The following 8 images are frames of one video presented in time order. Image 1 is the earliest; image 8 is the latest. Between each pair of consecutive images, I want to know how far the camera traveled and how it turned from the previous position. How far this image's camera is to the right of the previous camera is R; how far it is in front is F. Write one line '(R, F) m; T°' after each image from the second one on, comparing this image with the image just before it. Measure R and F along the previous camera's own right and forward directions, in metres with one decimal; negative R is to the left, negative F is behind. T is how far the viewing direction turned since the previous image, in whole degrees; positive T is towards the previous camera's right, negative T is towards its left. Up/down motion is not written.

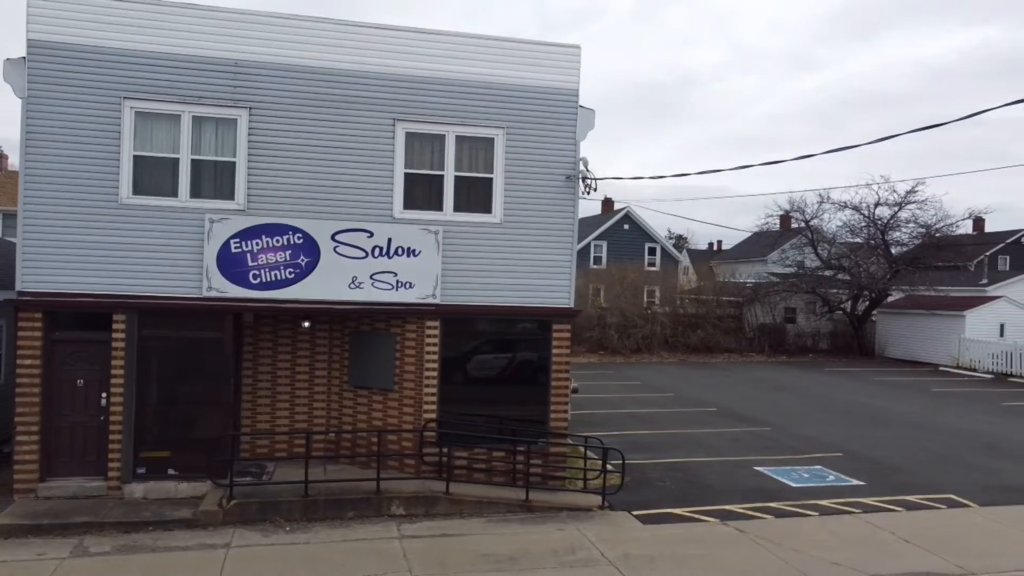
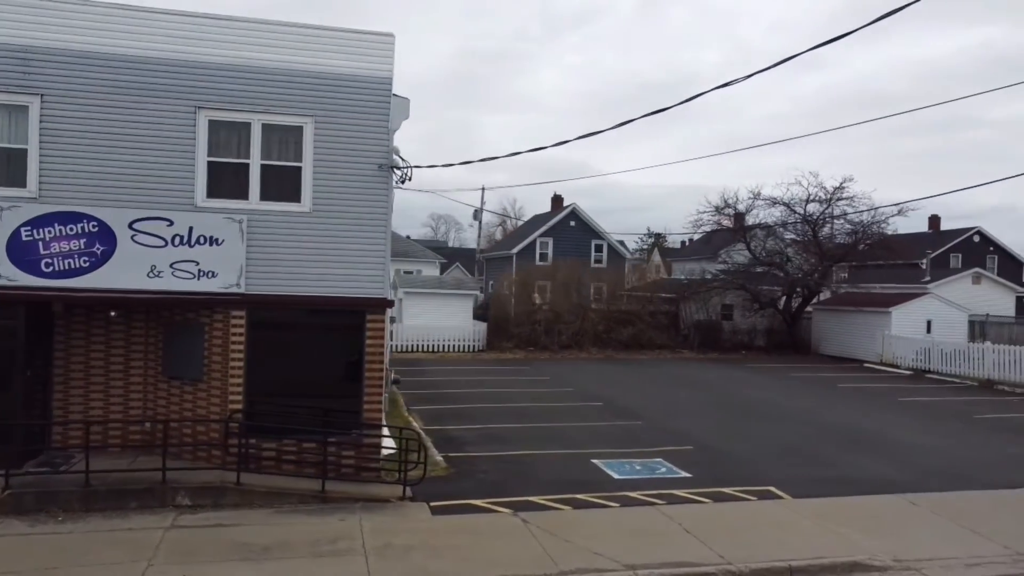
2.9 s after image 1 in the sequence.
(+2.5, +0.1) m; 0°
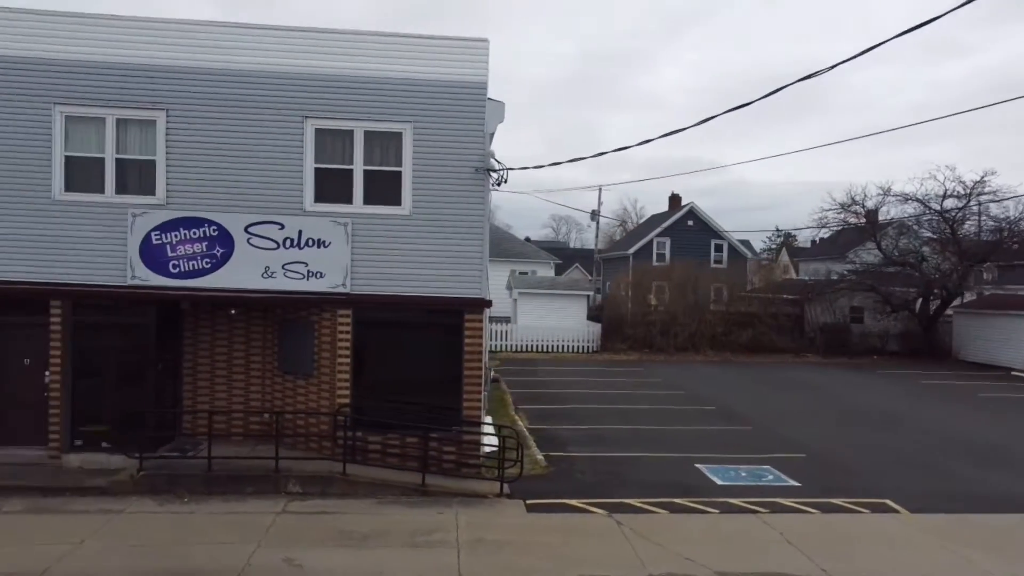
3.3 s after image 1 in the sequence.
(+0.4, 0.0) m; -9°
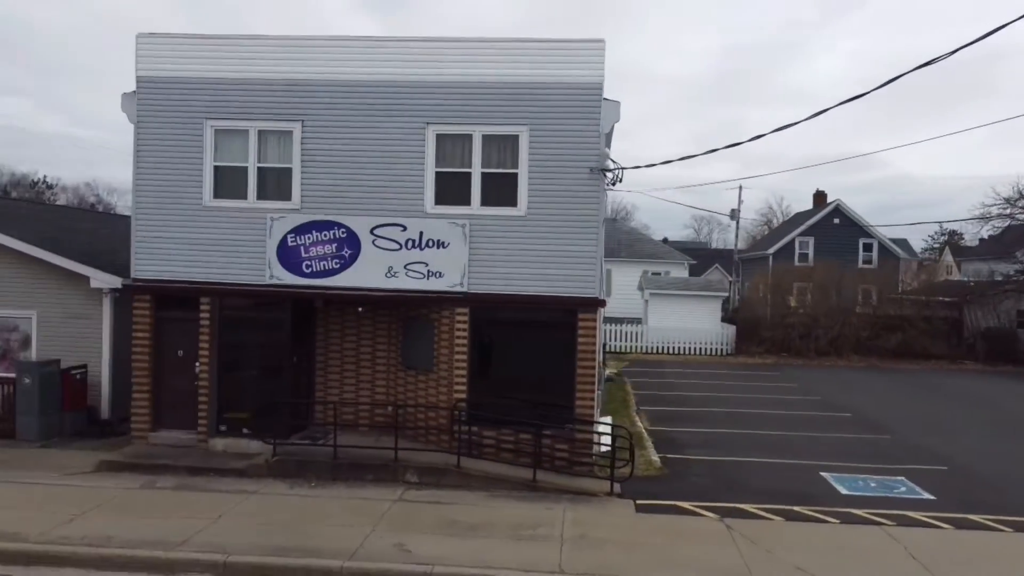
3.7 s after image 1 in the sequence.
(+0.4, -0.1) m; -10°
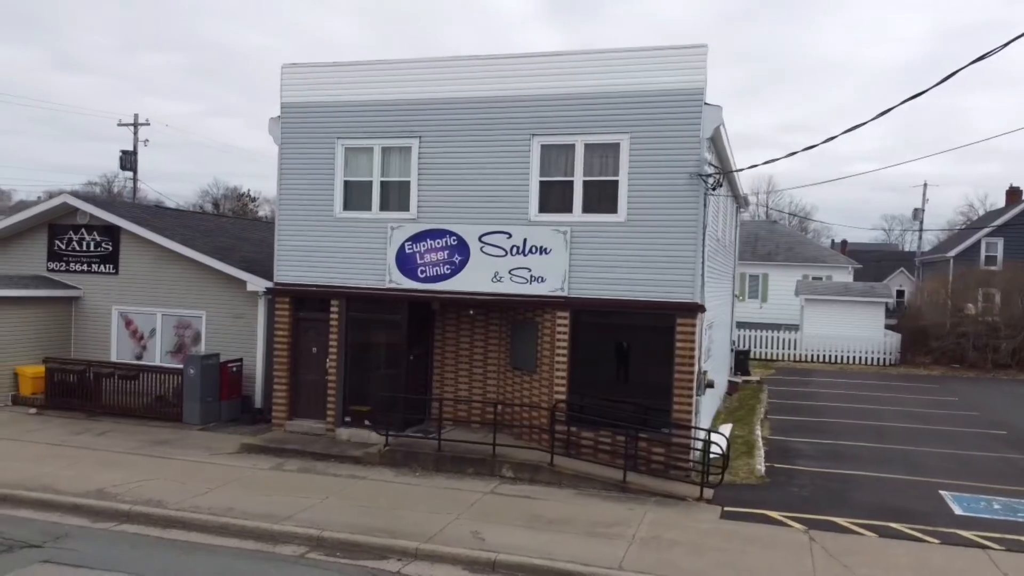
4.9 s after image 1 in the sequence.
(+1.2, -0.3) m; -13°
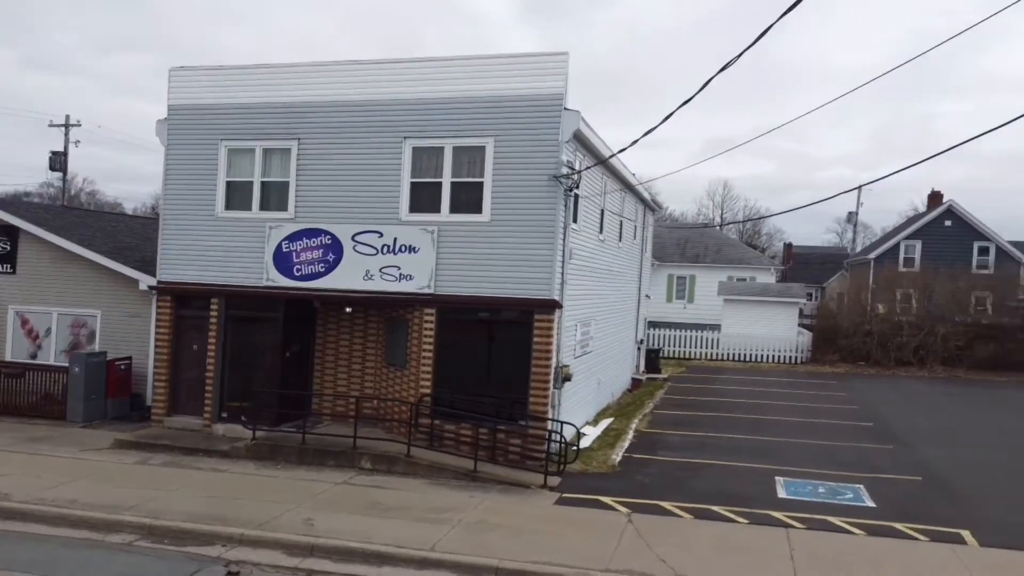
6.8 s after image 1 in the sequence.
(+1.6, -0.5) m; +2°
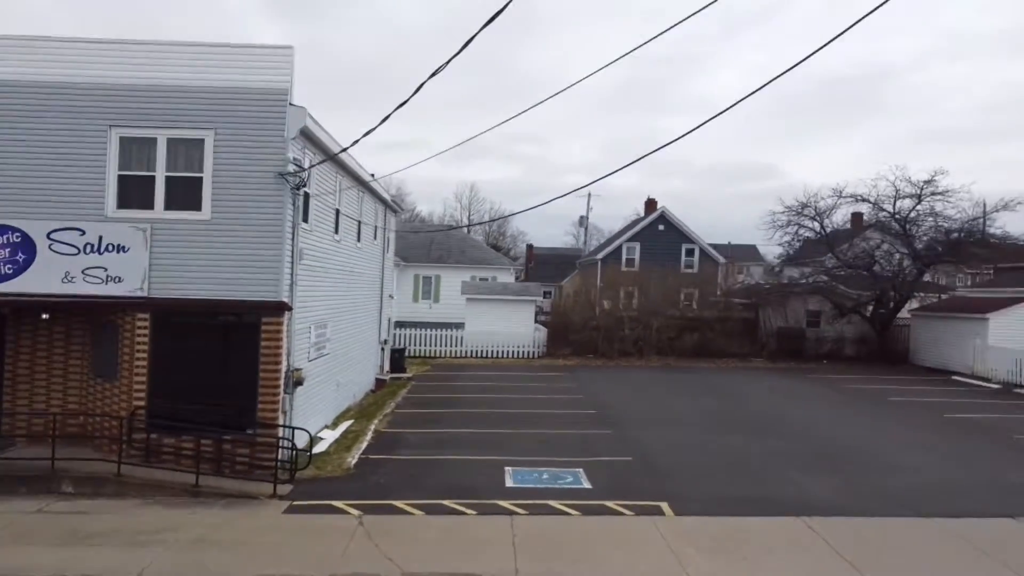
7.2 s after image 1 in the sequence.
(+0.3, 0.0) m; +18°
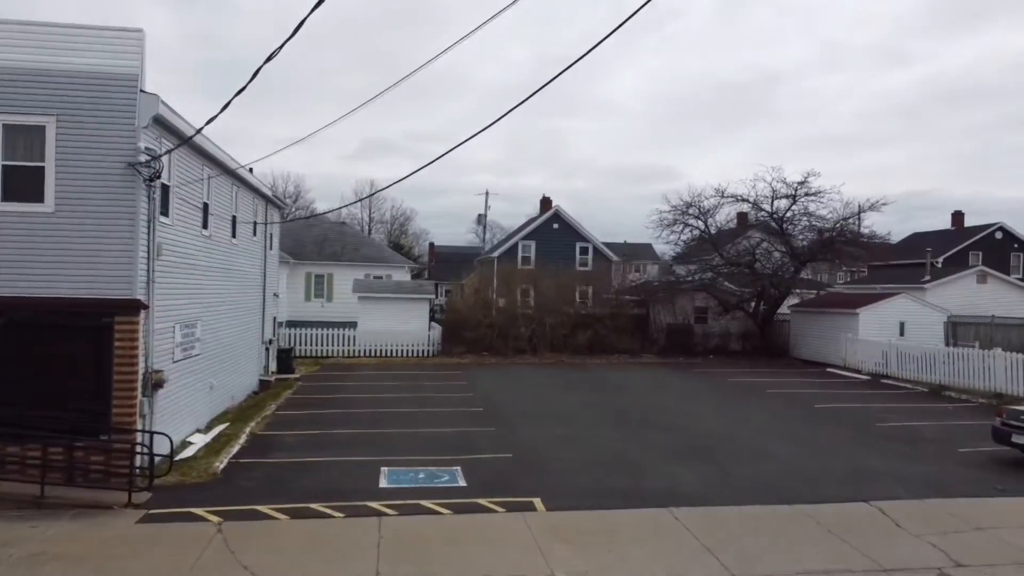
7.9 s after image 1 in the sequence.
(+0.5, +0.1) m; +7°
